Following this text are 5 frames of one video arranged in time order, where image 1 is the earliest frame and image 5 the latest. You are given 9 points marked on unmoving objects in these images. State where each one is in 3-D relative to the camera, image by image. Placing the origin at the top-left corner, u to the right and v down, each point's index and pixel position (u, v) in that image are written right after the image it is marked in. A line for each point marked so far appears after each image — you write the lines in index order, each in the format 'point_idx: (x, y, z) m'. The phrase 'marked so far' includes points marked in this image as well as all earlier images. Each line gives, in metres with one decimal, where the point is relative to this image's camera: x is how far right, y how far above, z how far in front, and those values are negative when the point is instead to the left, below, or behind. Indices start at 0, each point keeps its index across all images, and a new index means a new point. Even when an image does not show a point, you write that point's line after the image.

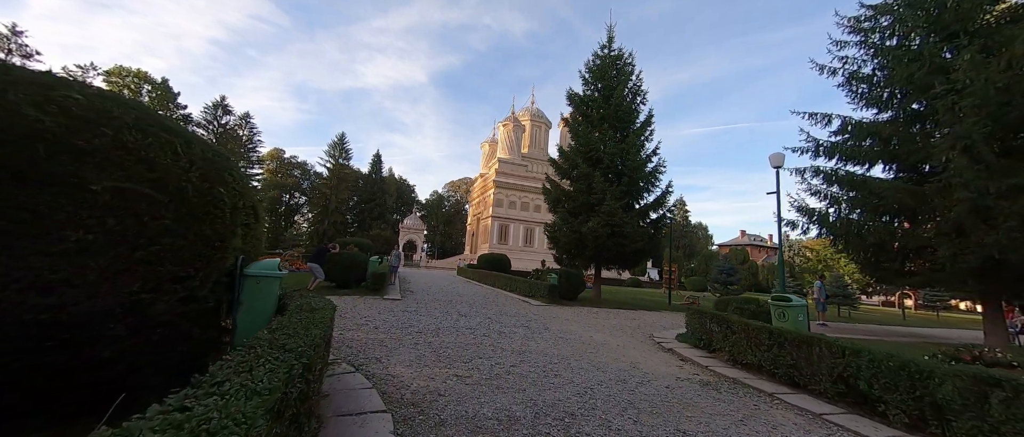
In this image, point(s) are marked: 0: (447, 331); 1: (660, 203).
0: (-1.1, -1.9, +6.3) m
1: (+5.2, +0.5, +13.3) m
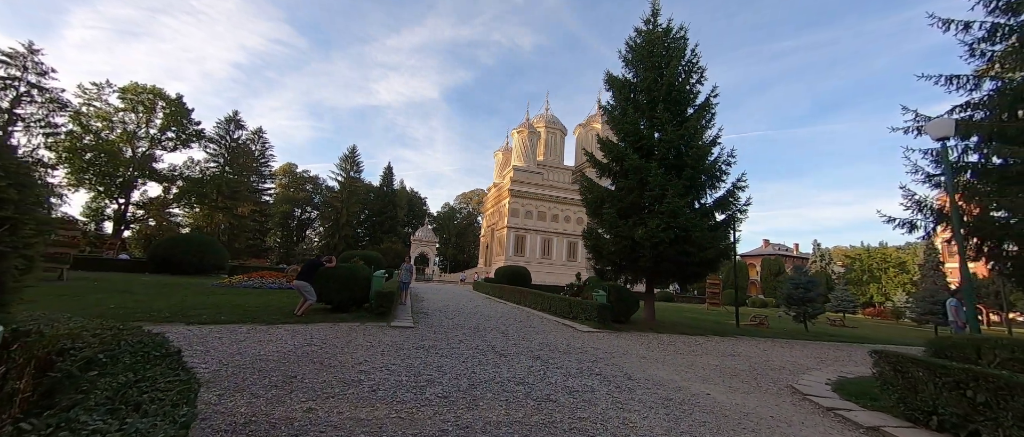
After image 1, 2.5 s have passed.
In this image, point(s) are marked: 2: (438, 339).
0: (-0.2, -1.8, +3.9) m
1: (+6.3, +0.5, +10.8) m
2: (-1.4, -2.2, +6.9) m
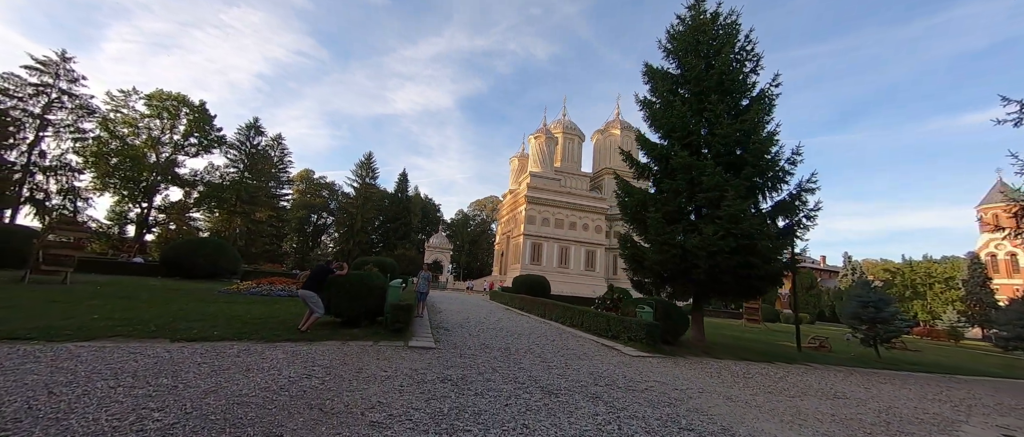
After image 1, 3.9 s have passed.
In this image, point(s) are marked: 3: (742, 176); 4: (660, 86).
0: (+0.3, -1.8, +2.6) m
1: (+7.1, +0.3, +9.4) m
2: (-0.7, -2.2, +5.7) m
3: (+5.7, +1.0, +9.3) m
4: (+4.5, +4.0, +11.3) m
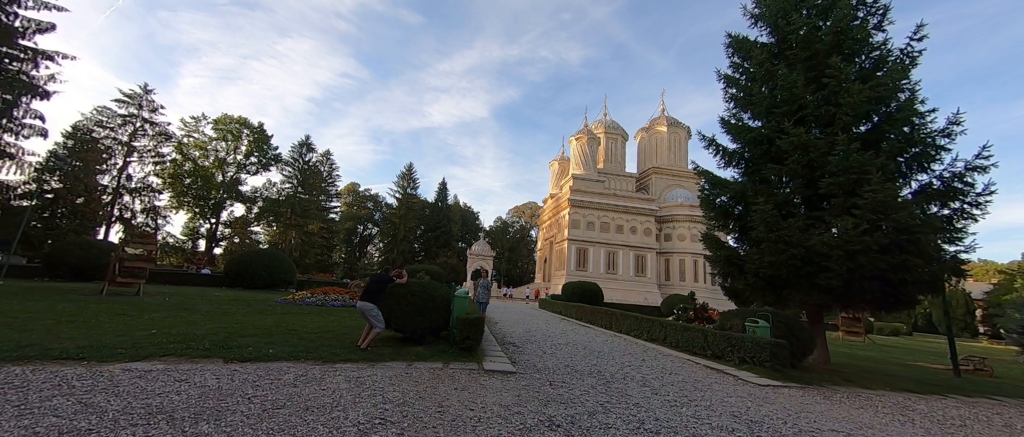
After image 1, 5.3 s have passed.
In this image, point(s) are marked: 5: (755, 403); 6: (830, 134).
0: (+1.4, -1.6, +1.3) m
1: (+8.7, +0.5, +7.3) m
2: (+0.6, -2.2, +4.4) m
3: (+7.3, +1.2, +7.5) m
4: (+6.2, +4.2, +9.6) m
5: (+3.2, -2.4, +5.0) m
6: (+6.7, +1.7, +7.9) m
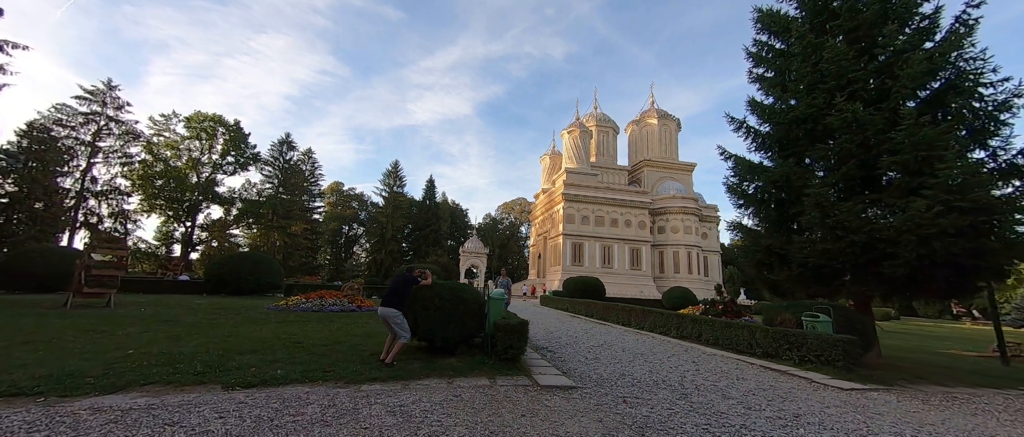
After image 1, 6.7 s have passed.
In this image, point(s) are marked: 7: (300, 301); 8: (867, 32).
0: (+2.3, -1.5, +0.5) m
1: (+9.3, +0.9, +6.8) m
2: (+1.5, -2.0, +3.6) m
3: (+7.9, +1.6, +6.9) m
4: (+6.7, +4.5, +9.0) m
5: (+4.0, -2.2, +4.3) m
6: (+7.3, +2.1, +7.3) m
7: (-8.0, -3.1, +14.2) m
8: (+7.7, +4.0, +8.1) m
